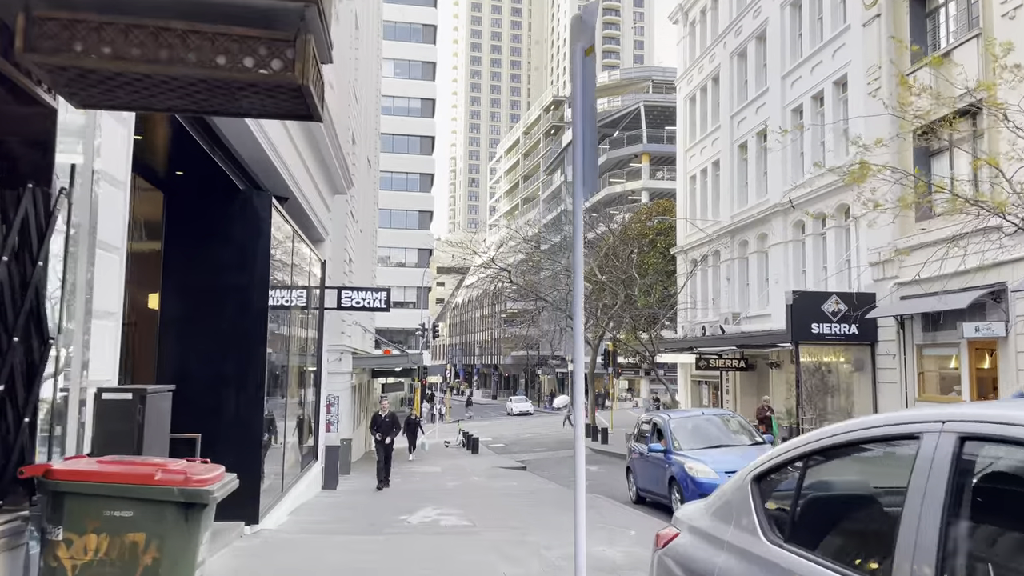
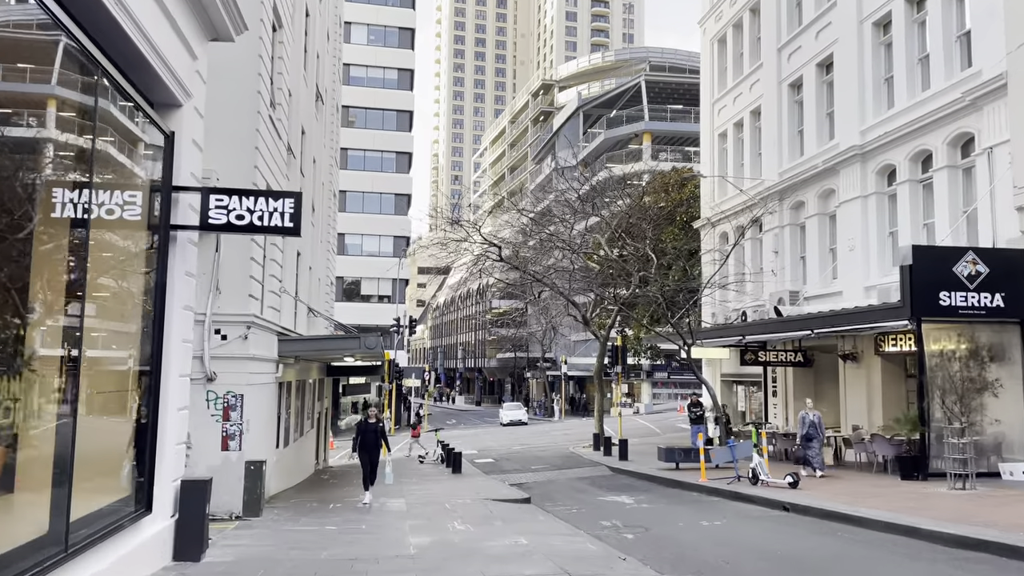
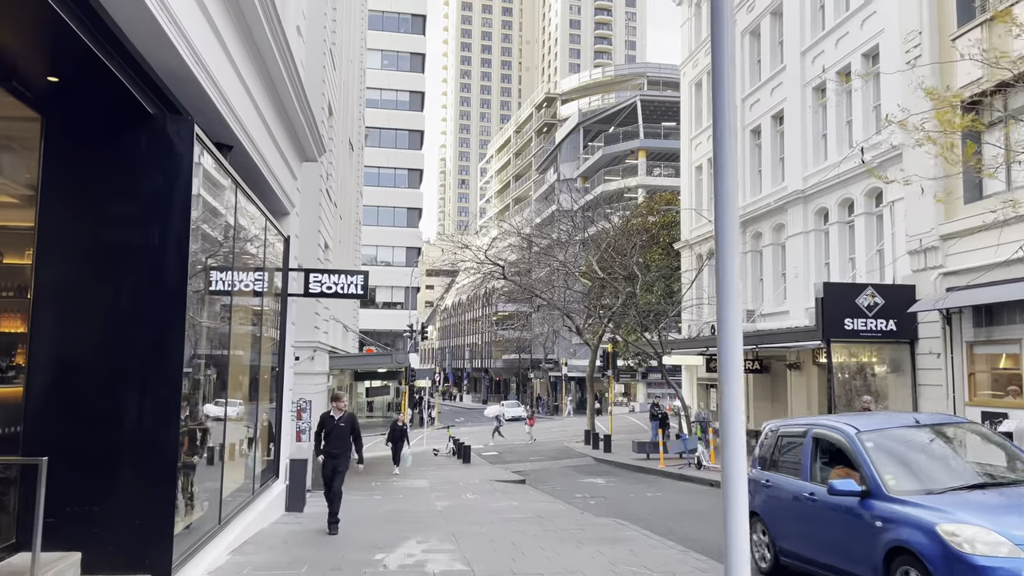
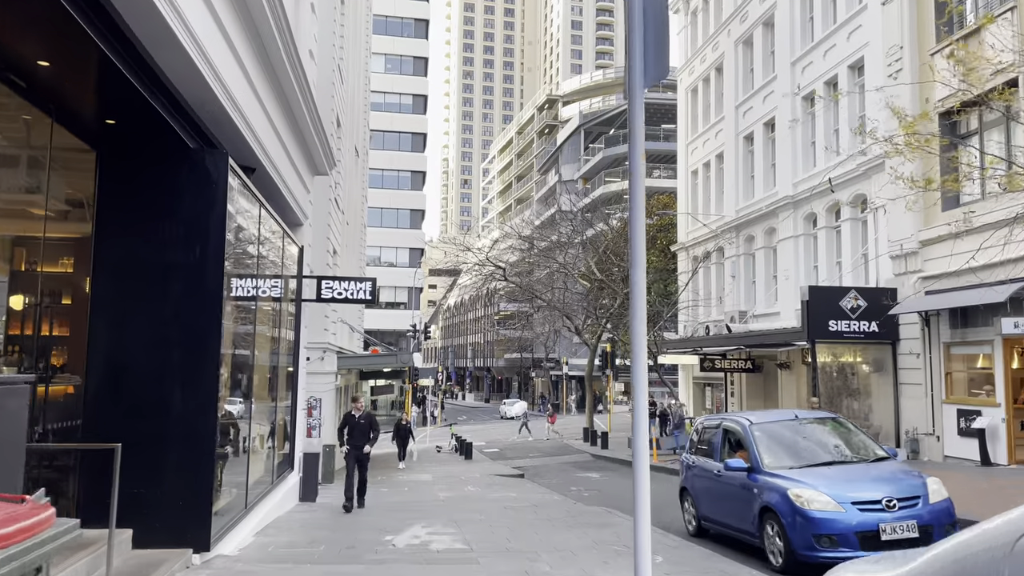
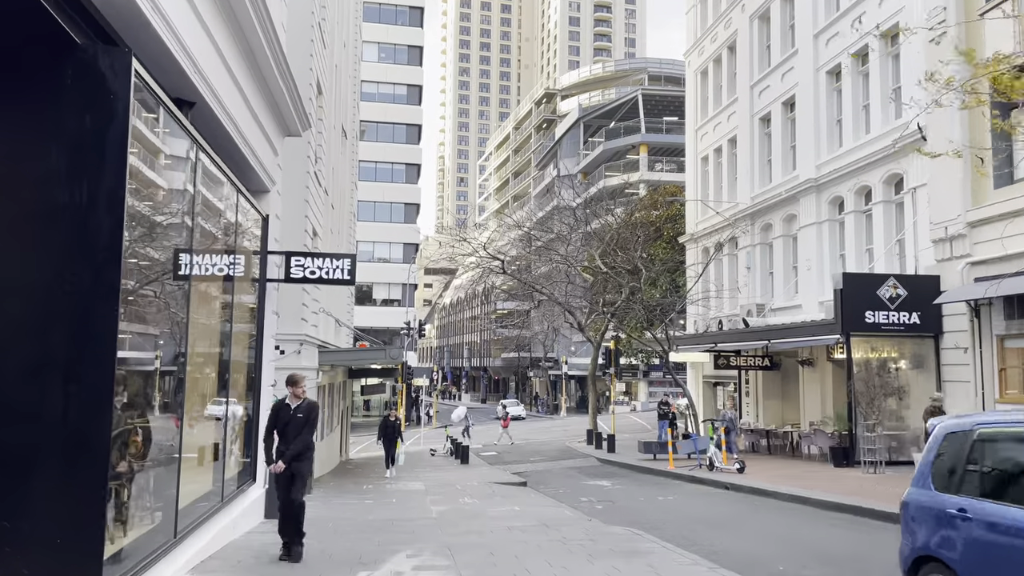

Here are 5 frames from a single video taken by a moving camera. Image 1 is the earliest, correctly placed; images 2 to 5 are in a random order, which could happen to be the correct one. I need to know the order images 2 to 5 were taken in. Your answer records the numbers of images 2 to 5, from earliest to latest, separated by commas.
4, 3, 5, 2
